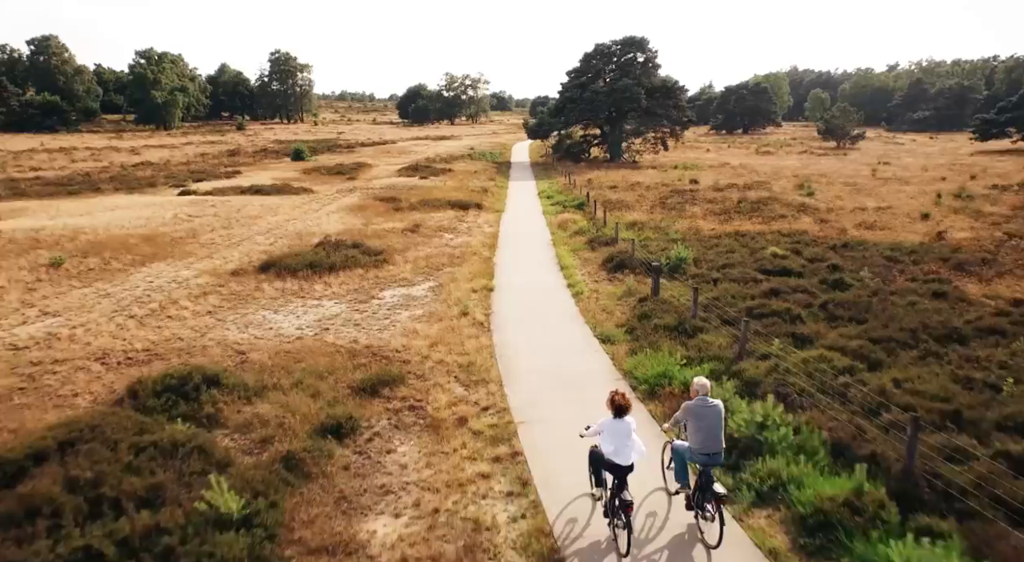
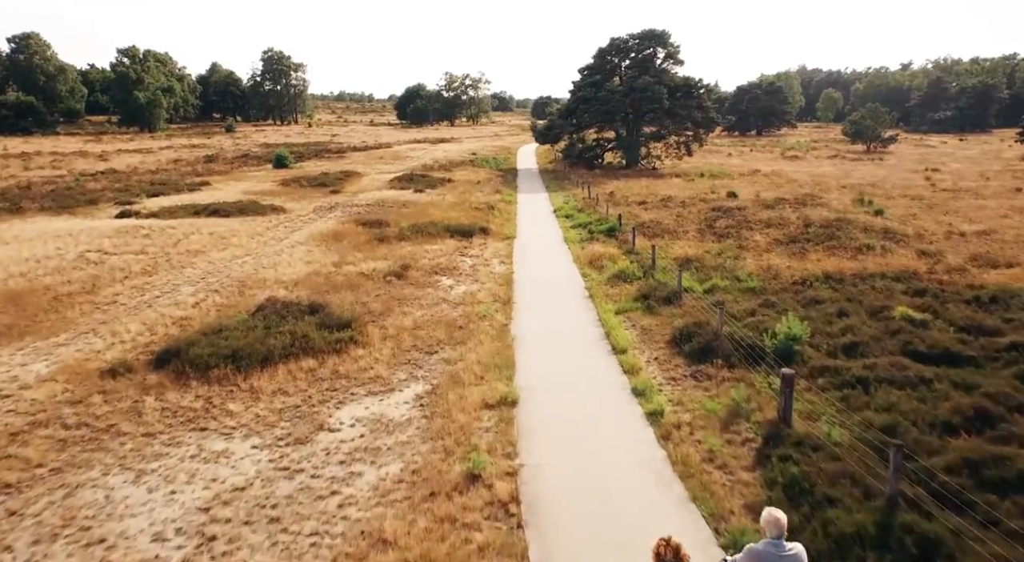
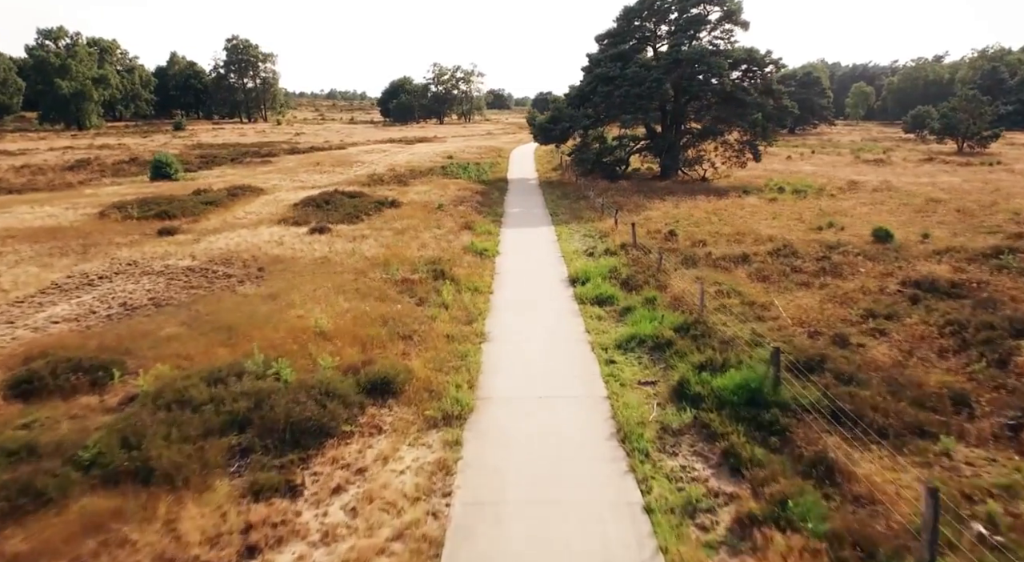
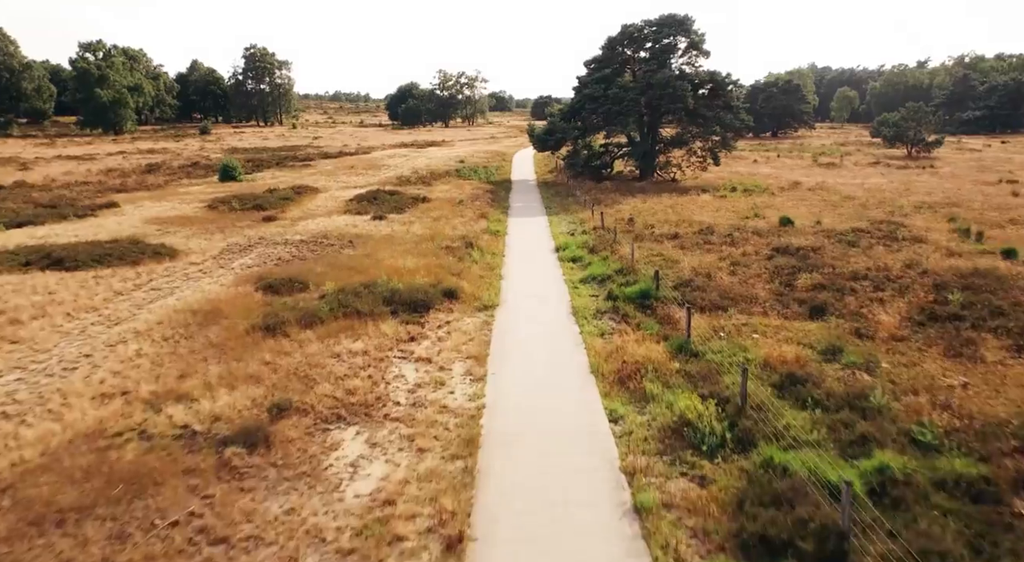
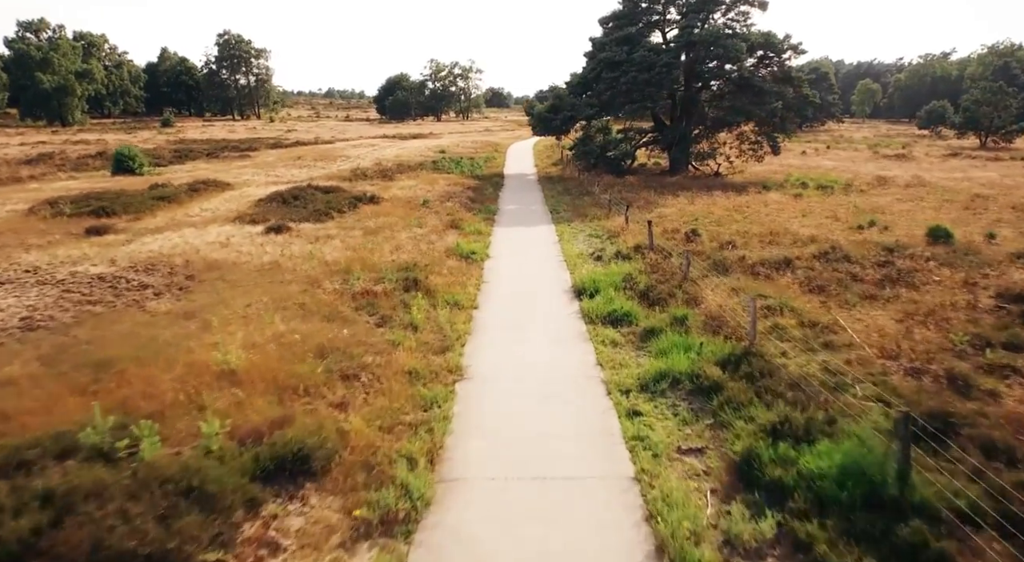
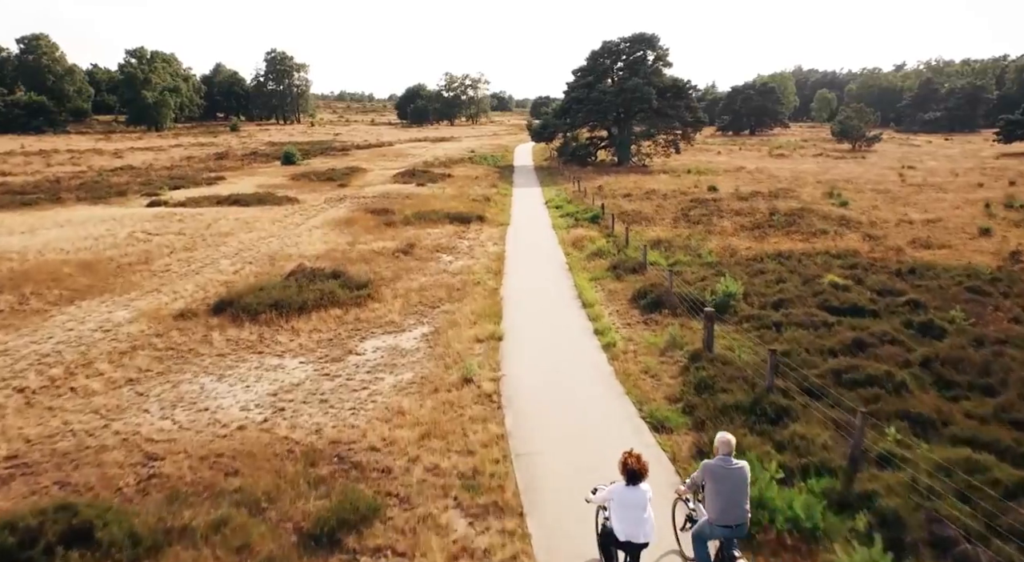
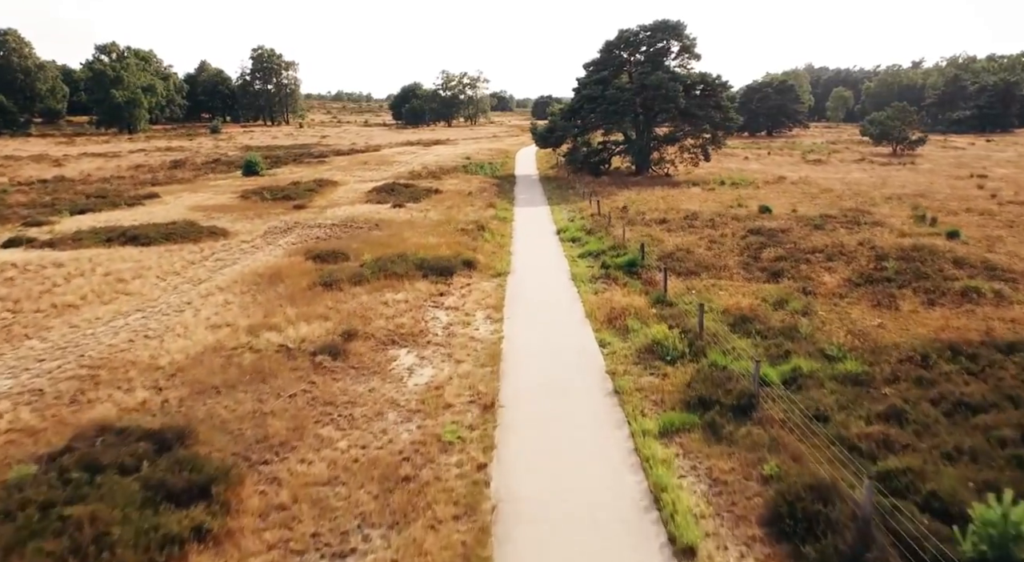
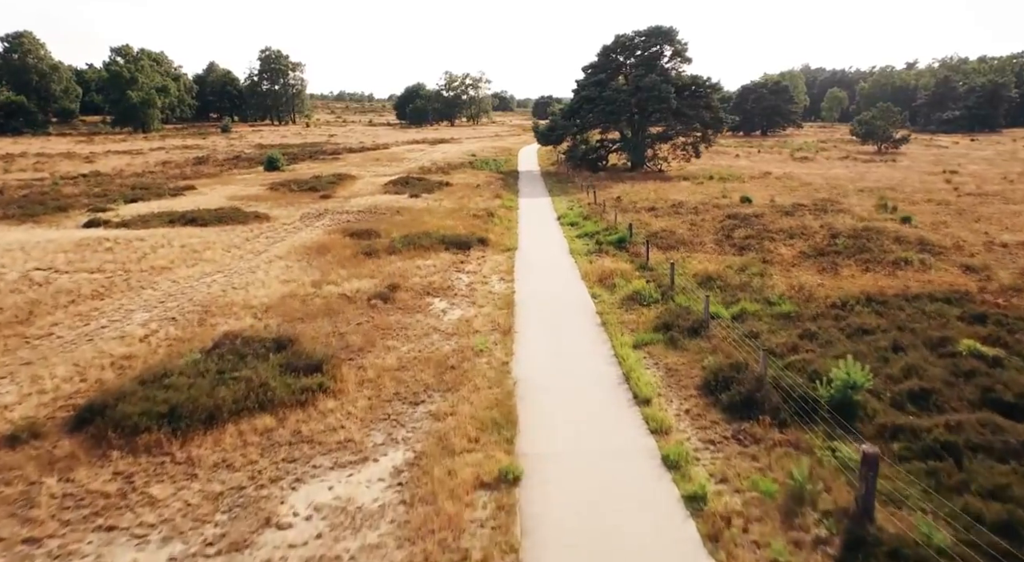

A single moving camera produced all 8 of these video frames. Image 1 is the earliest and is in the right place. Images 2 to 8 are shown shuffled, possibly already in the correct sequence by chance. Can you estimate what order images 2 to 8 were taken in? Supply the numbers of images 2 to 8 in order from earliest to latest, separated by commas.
6, 2, 8, 7, 4, 3, 5
